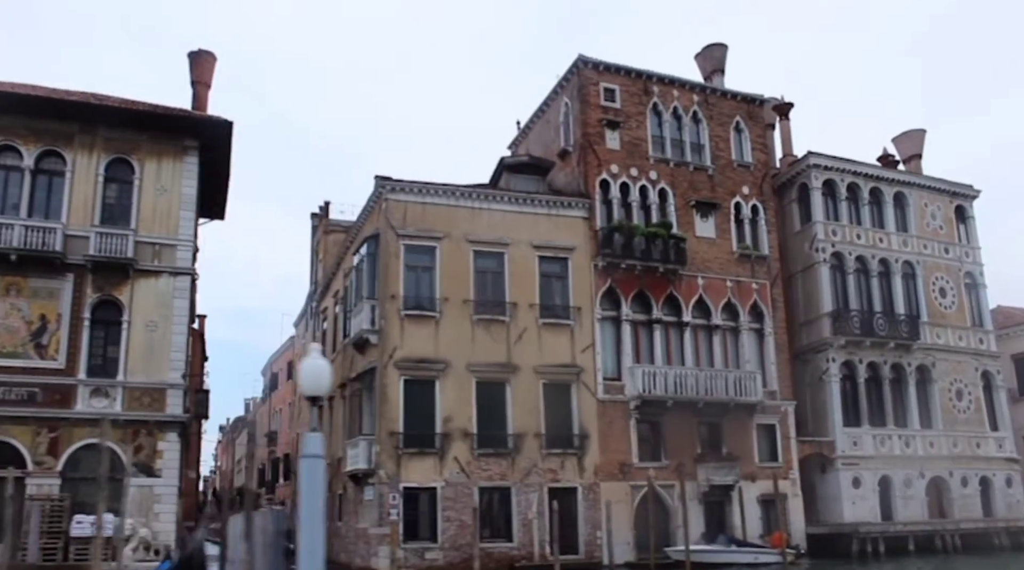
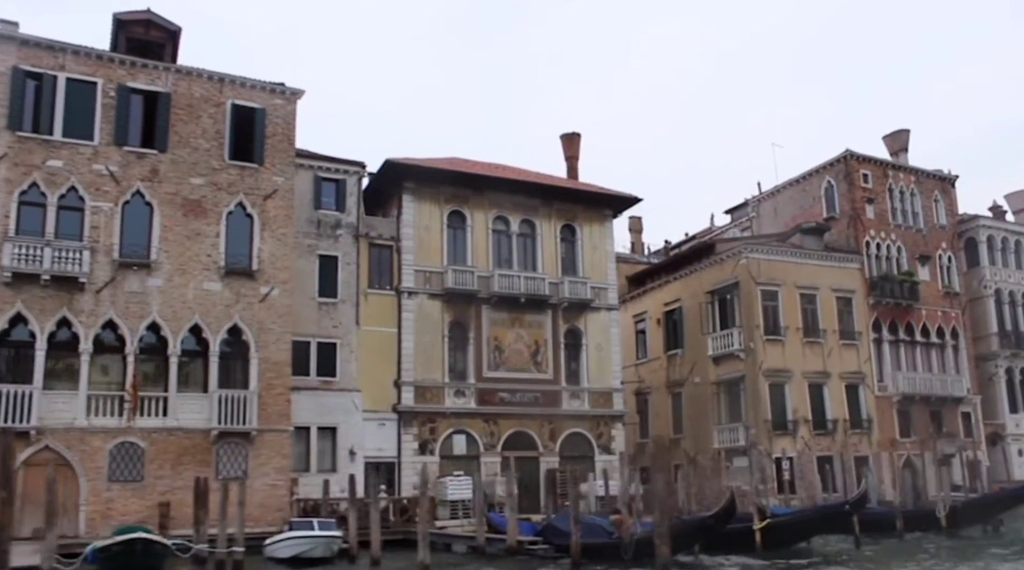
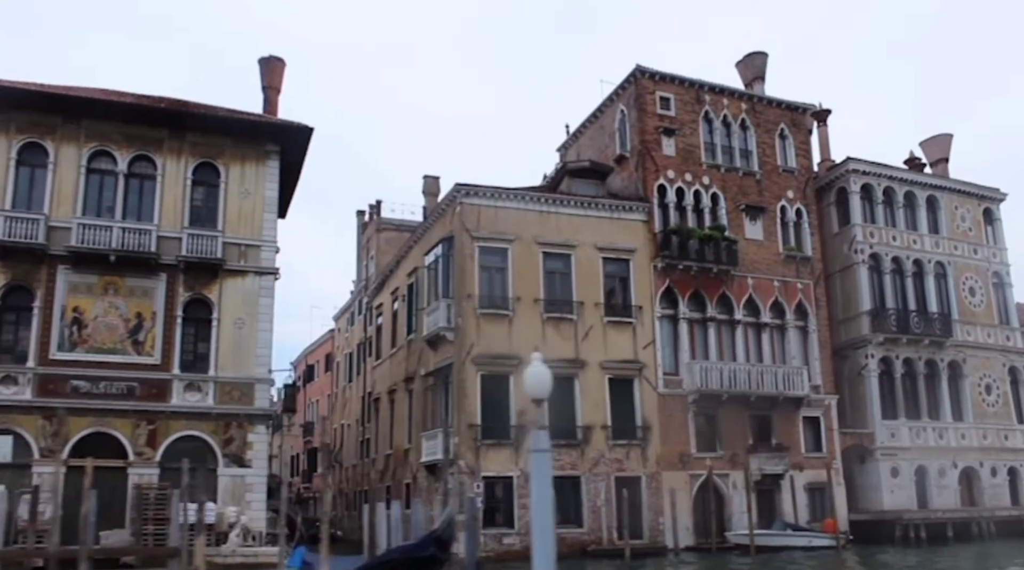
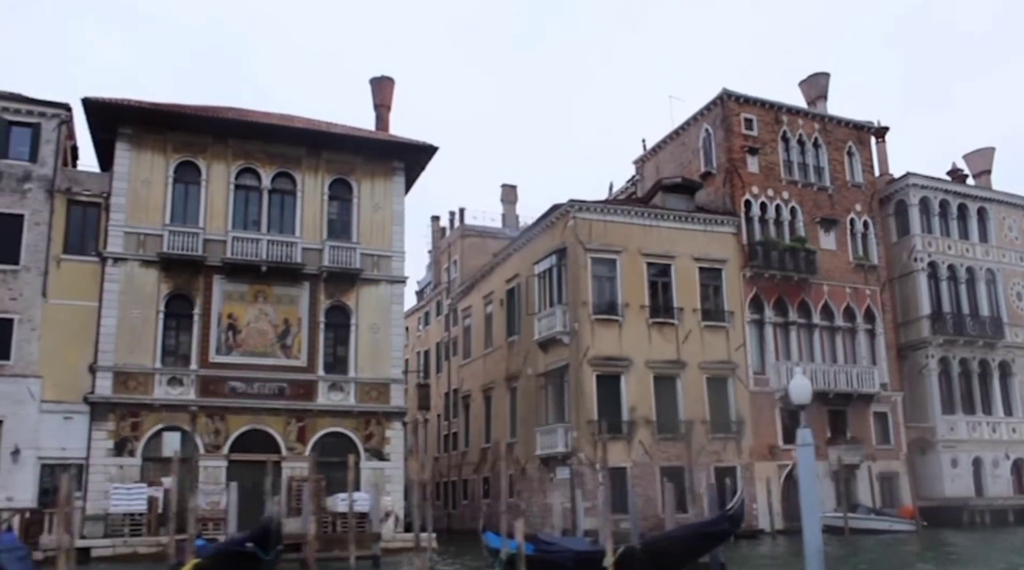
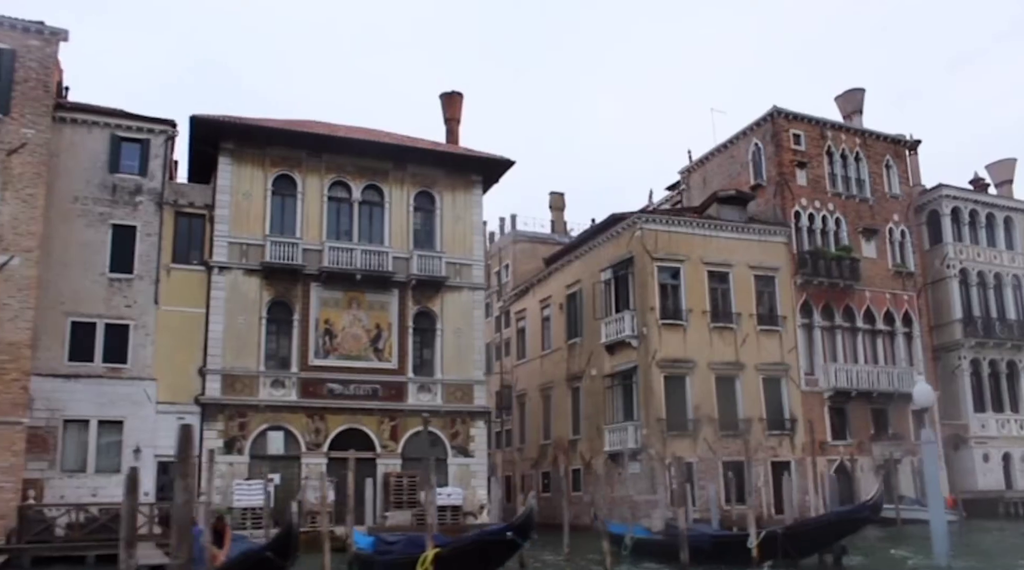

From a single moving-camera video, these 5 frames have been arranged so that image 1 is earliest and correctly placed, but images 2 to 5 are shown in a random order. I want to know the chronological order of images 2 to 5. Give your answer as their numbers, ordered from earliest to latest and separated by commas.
3, 4, 5, 2
